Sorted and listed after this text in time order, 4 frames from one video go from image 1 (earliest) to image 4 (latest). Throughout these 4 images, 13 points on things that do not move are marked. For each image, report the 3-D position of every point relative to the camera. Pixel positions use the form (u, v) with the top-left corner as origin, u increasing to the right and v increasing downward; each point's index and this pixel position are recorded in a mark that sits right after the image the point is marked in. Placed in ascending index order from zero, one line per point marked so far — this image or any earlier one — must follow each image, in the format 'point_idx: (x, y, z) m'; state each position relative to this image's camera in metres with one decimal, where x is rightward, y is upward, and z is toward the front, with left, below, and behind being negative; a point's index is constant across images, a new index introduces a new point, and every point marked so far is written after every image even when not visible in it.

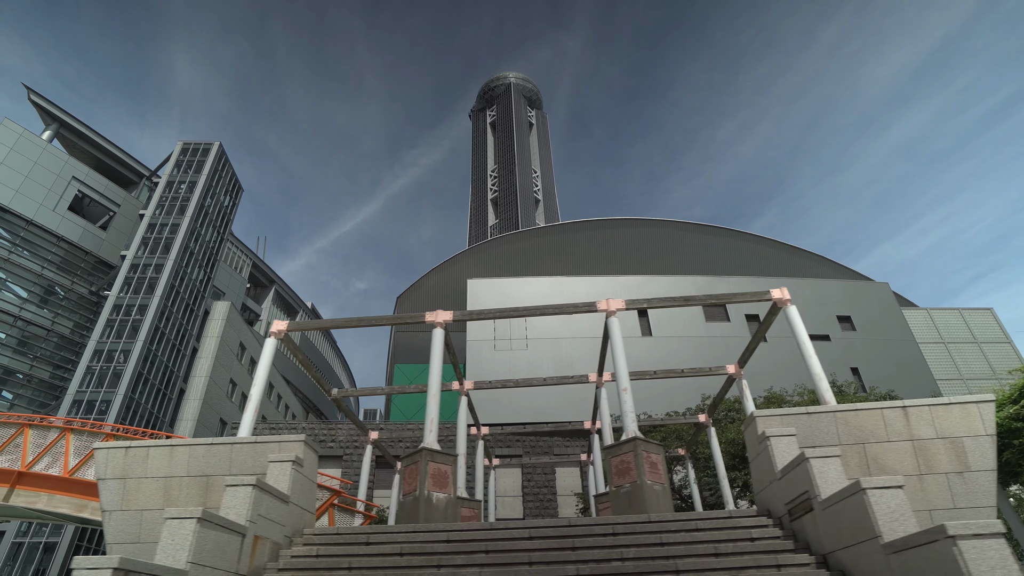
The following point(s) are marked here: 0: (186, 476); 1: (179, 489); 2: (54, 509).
0: (-5.3, -3.1, +9.2) m
1: (-5.4, -3.3, +9.1) m
2: (-10.3, -5.0, +12.4) m
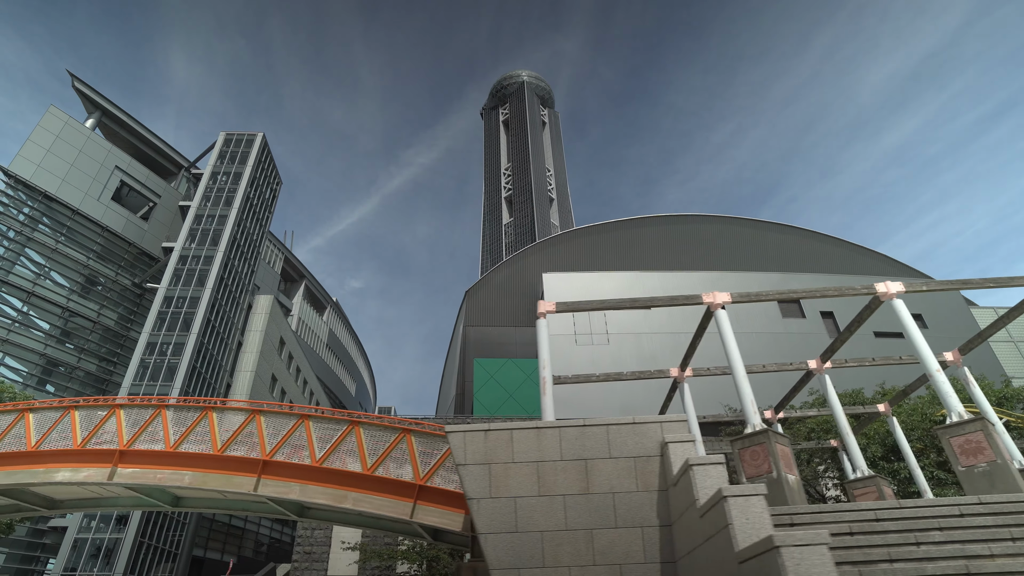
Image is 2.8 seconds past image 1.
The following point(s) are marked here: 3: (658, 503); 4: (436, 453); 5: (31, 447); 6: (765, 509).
0: (+0.8, -2.7, +8.7) m
1: (+0.7, -2.9, +8.7) m
2: (-4.3, -4.5, +11.8) m
3: (+2.2, -3.3, +8.4) m
4: (-1.6, -3.6, +11.9) m
5: (-11.3, -3.7, +12.9) m
6: (+2.6, -2.3, +5.8) m
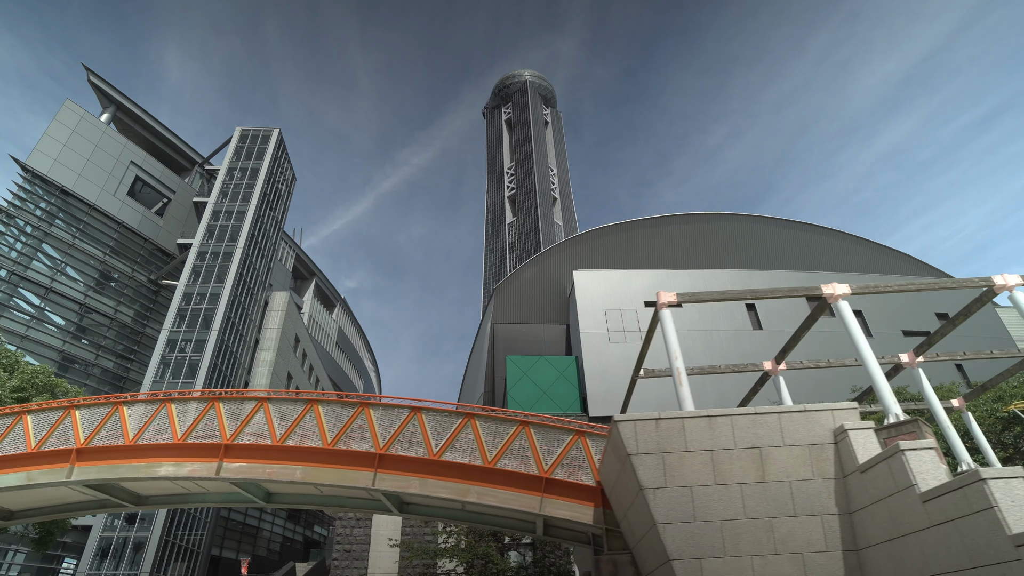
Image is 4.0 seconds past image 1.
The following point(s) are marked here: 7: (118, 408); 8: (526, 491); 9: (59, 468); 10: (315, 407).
0: (+3.4, -2.5, +8.6) m
1: (+3.3, -2.7, +8.6) m
2: (-1.7, -4.3, +11.6) m
3: (+4.9, -3.1, +8.4) m
4: (+1.0, -3.4, +11.8) m
5: (-8.7, -3.5, +12.6) m
6: (+5.3, -2.1, +5.8) m
7: (-9.3, -2.8, +13.1) m
8: (+0.3, -4.2, +11.5) m
9: (-10.3, -4.1, +12.6) m
10: (-4.4, -2.7, +12.5) m
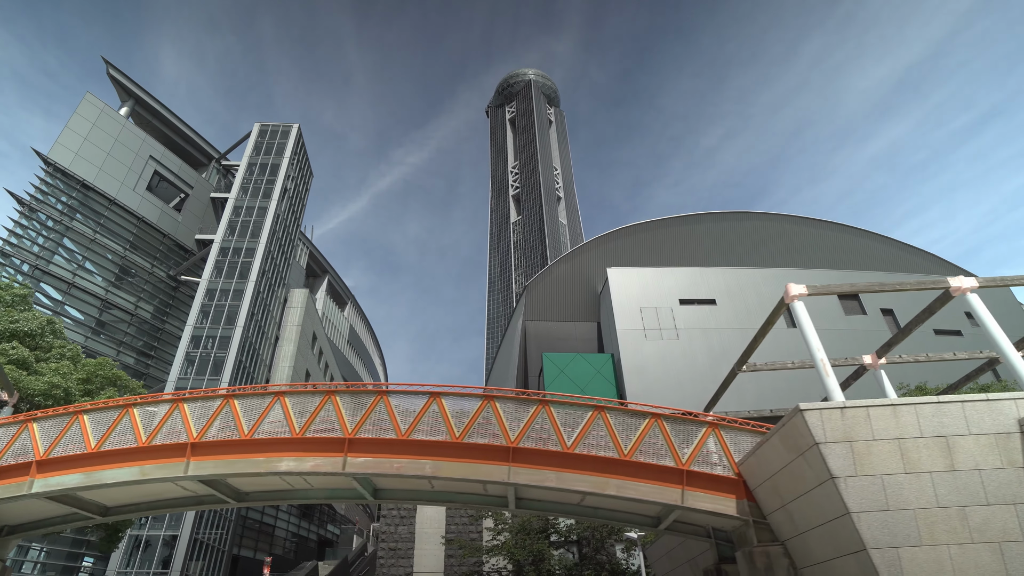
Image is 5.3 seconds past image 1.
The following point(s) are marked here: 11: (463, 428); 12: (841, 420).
0: (+6.3, -2.3, +8.6) m
1: (+6.2, -2.5, +8.5) m
2: (+1.1, -4.1, +11.5) m
3: (+7.8, -2.9, +8.4) m
4: (+3.8, -3.2, +11.7) m
5: (-5.9, -3.3, +12.3) m
6: (+8.2, -2.0, +5.8) m
7: (-6.5, -2.6, +12.8) m
8: (+3.1, -4.0, +11.4) m
9: (-7.5, -3.9, +12.4) m
10: (-1.6, -2.5, +12.3) m
11: (-1.1, -3.0, +12.1) m
12: (+5.1, -2.1, +8.7) m
